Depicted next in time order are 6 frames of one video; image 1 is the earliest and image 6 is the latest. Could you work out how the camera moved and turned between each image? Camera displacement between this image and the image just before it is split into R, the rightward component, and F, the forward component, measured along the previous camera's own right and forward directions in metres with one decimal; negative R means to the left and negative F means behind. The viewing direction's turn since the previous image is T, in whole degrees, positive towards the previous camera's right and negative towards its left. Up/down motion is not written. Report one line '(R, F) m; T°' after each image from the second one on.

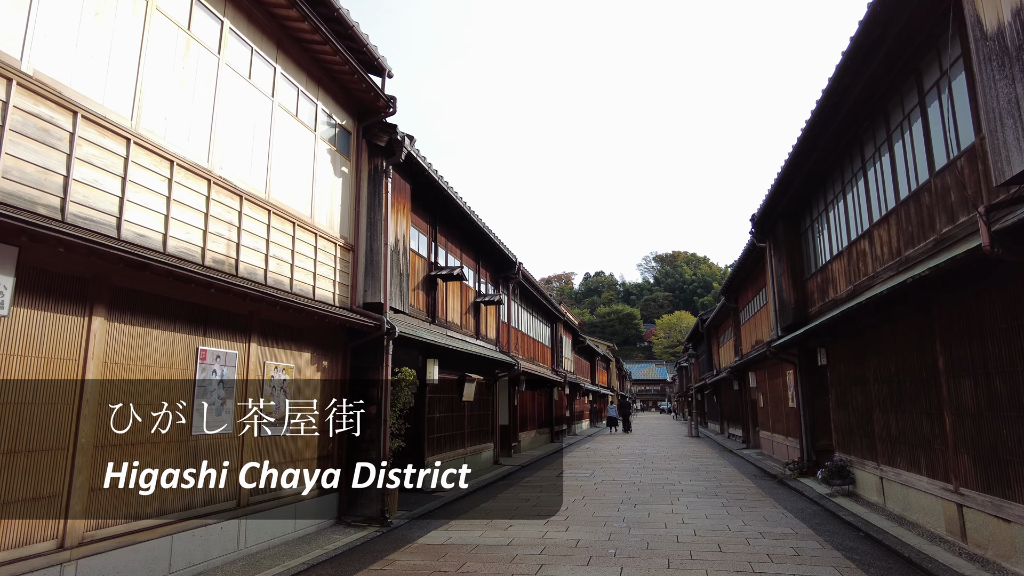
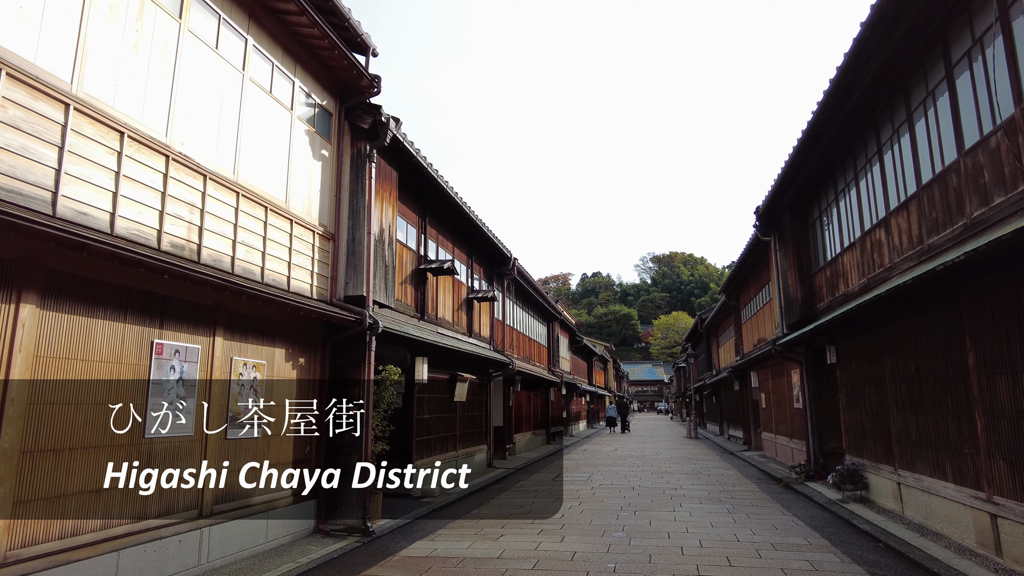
(+0.1, +0.6) m; 0°
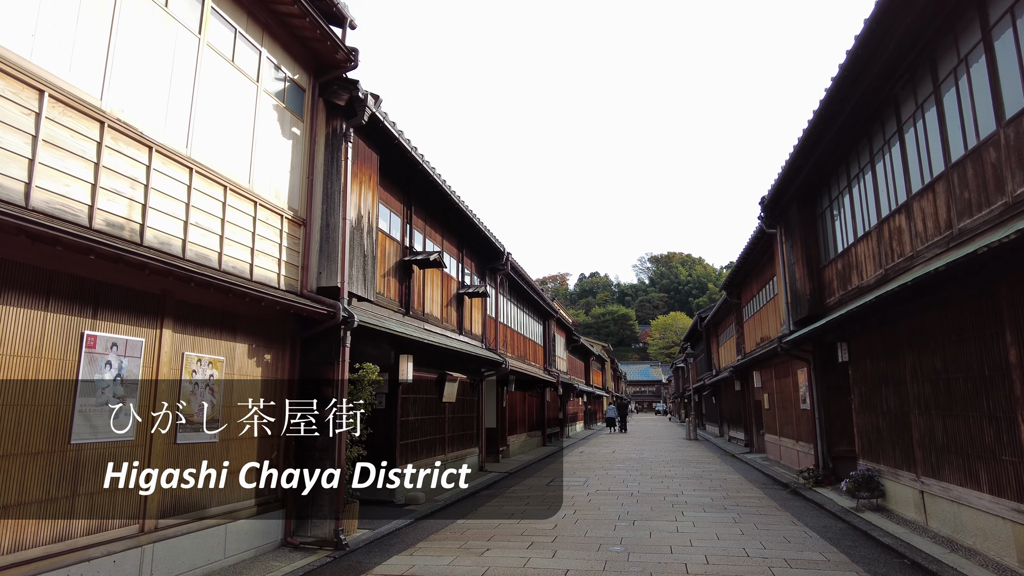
(+0.1, +0.7) m; 0°
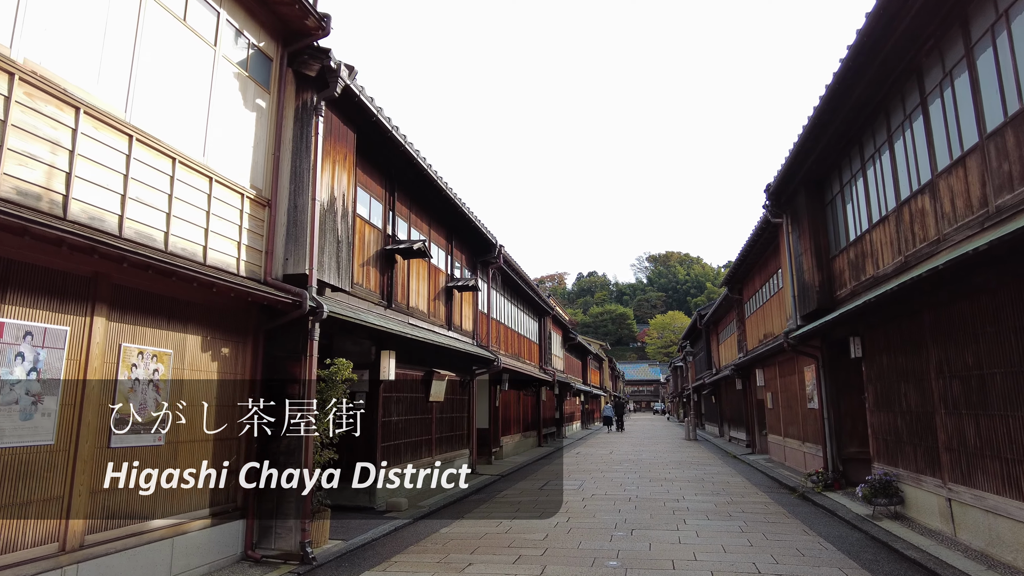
(+0.2, +0.7) m; 0°
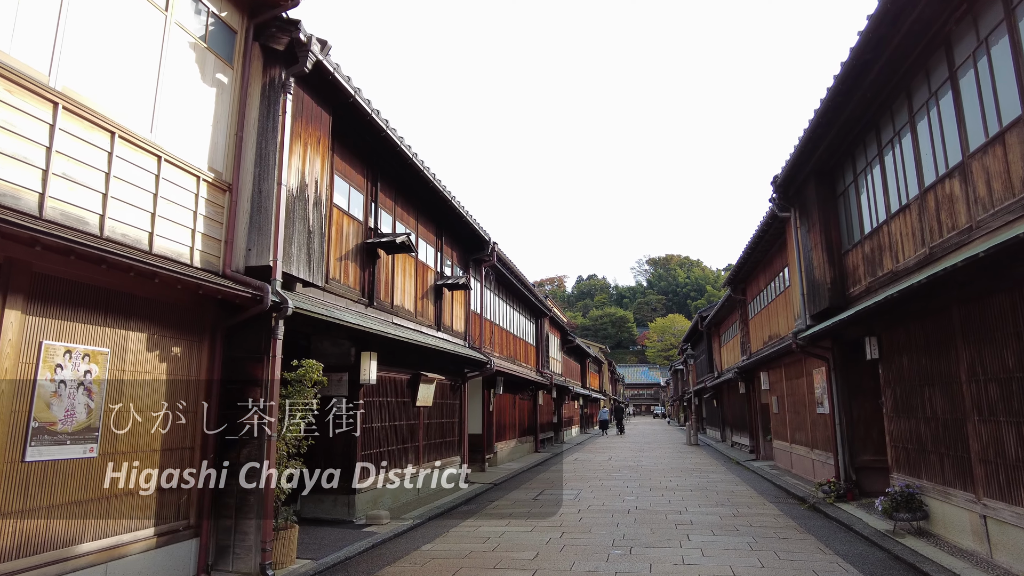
(+0.2, +0.7) m; 0°
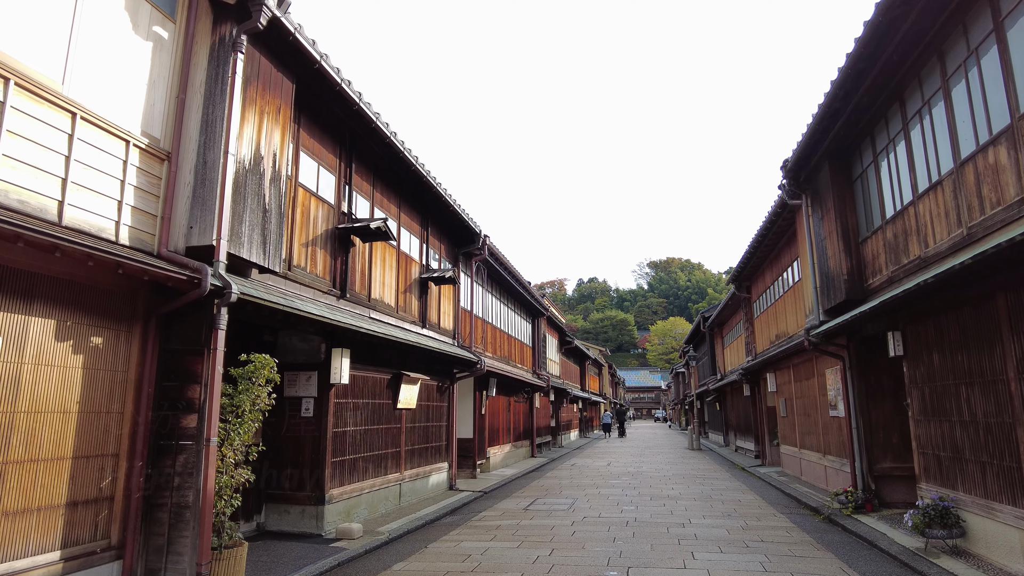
(+0.2, +0.9) m; 0°
